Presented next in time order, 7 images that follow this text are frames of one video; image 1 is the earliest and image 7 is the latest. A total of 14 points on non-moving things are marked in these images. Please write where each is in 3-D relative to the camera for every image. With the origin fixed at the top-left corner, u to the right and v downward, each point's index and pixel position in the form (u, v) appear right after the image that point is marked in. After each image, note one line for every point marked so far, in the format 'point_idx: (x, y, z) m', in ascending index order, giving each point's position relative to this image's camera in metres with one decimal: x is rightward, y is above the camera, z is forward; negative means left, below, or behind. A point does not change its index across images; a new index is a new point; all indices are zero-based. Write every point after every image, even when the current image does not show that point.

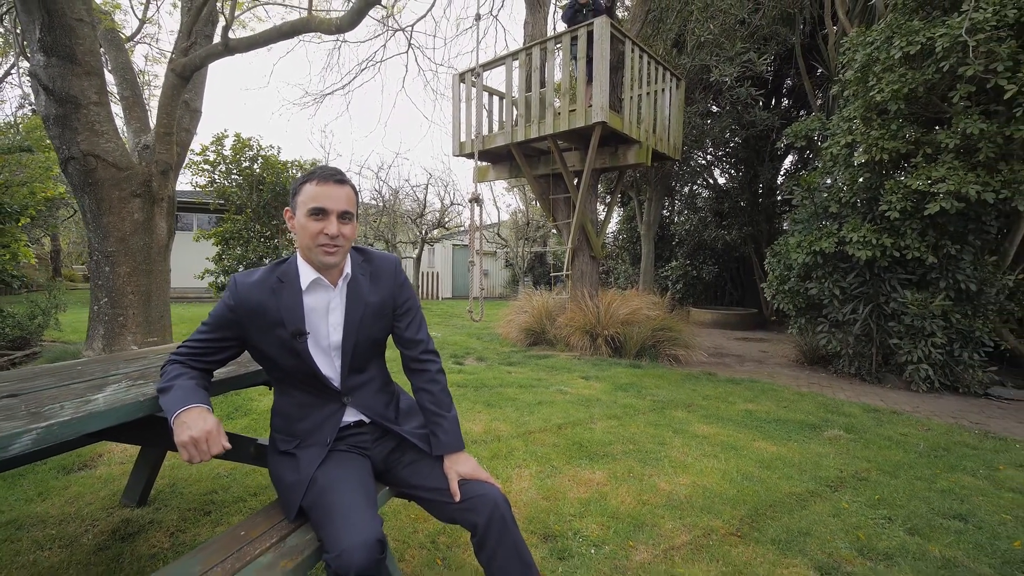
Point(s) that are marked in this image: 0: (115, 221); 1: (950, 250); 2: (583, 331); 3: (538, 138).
0: (-2.6, +0.4, +3.2) m
1: (+4.0, +0.4, +4.4) m
2: (+0.8, -0.5, +5.7) m
3: (+0.3, +1.7, +5.5) m
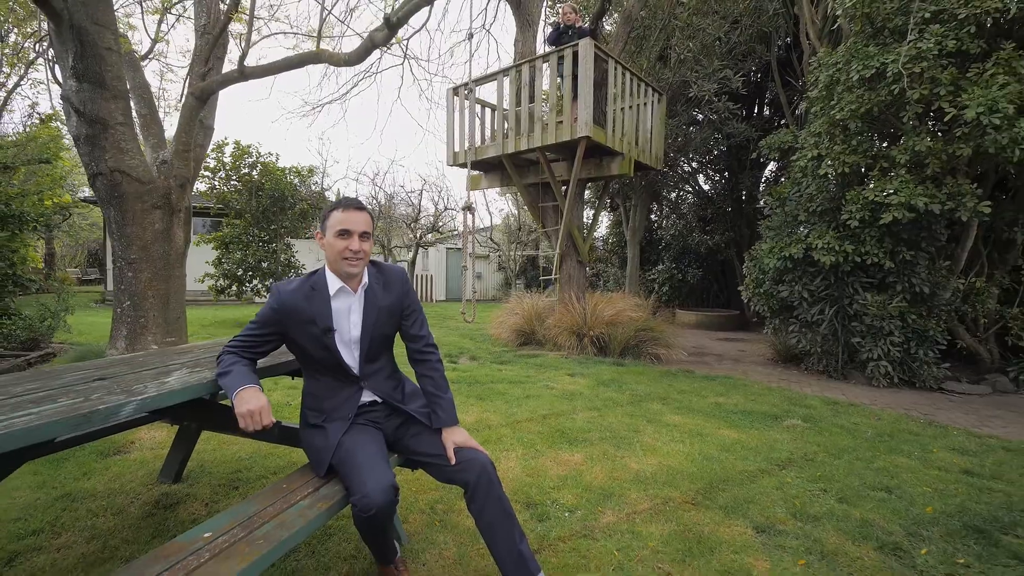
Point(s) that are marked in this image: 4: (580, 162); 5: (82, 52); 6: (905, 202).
0: (-2.7, +0.4, +3.5) m
1: (+3.9, +0.3, +4.8) m
2: (+0.7, -0.5, +6.0) m
3: (+0.2, +1.7, +5.8) m
4: (+0.8, +1.5, +5.8) m
5: (-2.8, +1.5, +3.1) m
6: (+3.5, +0.8, +4.3) m
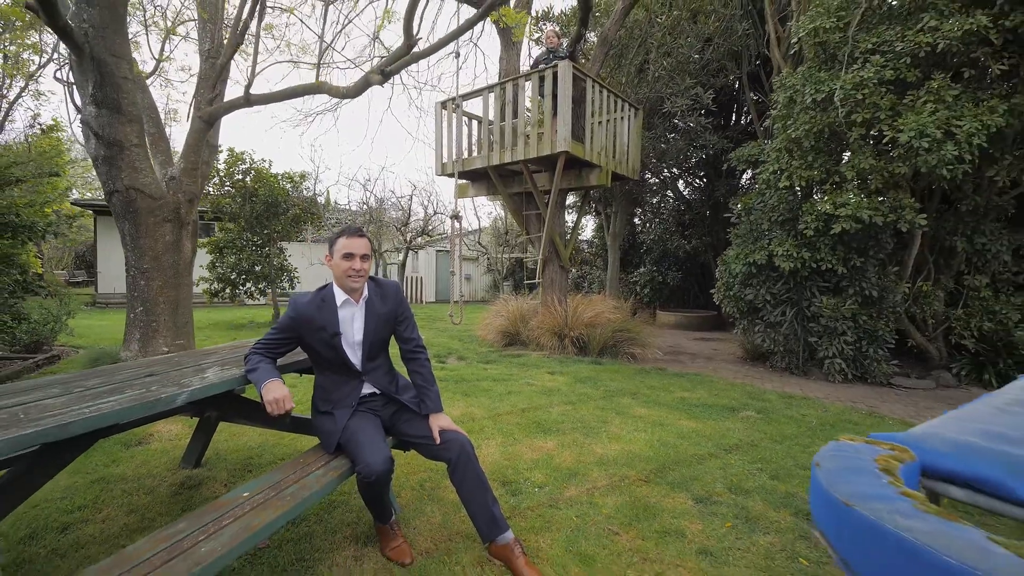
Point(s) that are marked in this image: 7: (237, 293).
0: (-2.9, +0.4, +3.8) m
1: (+3.7, +0.3, +5.2) m
2: (+0.5, -0.6, +6.4) m
3: (0.0, +1.6, +6.2) m
4: (+0.6, +1.5, +6.2) m
5: (-3.0, +1.5, +3.5) m
6: (+3.4, +0.7, +4.7) m
7: (-5.7, -0.1, +10.0) m
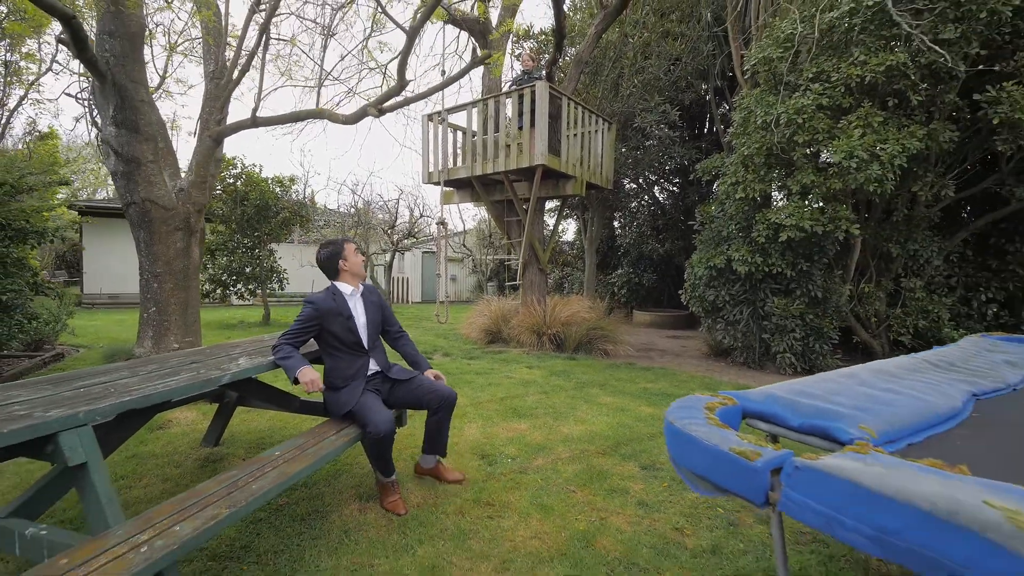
0: (-3.1, +0.3, +4.2) m
1: (+3.5, +0.3, +5.8) m
2: (+0.3, -0.6, +6.9) m
3: (-0.3, +1.6, +6.7) m
4: (+0.4, +1.4, +6.7) m
5: (-3.1, +1.5, +3.8) m
6: (+3.1, +0.7, +5.3) m
7: (-6.1, -0.1, +10.3) m
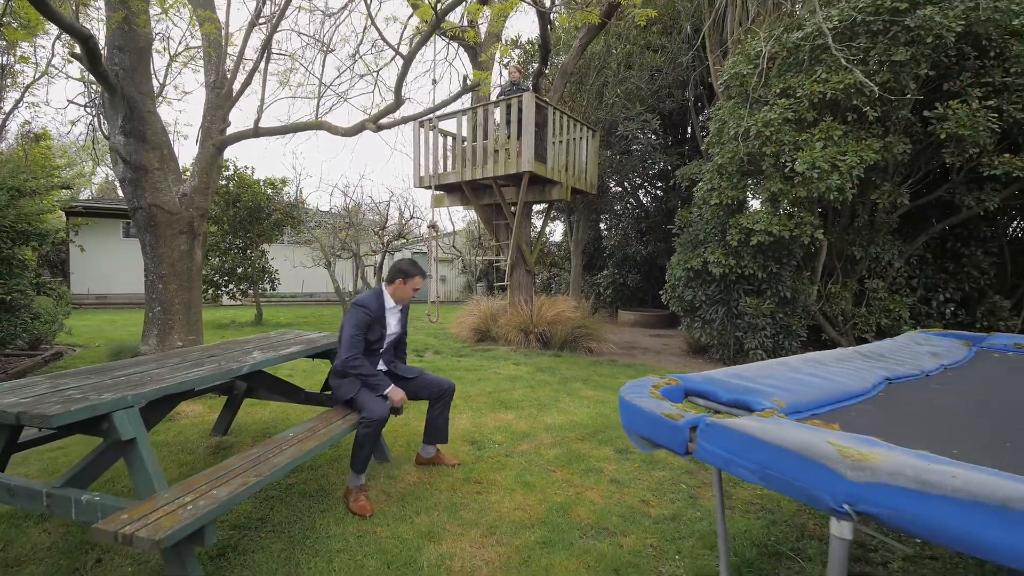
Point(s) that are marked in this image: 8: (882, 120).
0: (-3.2, +0.3, +4.4) m
1: (+3.3, +0.3, +6.2) m
2: (+0.1, -0.6, +7.2) m
3: (-0.4, +1.6, +6.9) m
4: (+0.2, +1.4, +7.0) m
5: (-3.2, +1.5, +4.1) m
6: (+3.0, +0.7, +5.7) m
7: (-6.3, -0.1, +10.4) m
8: (+4.1, +1.9, +5.4) m
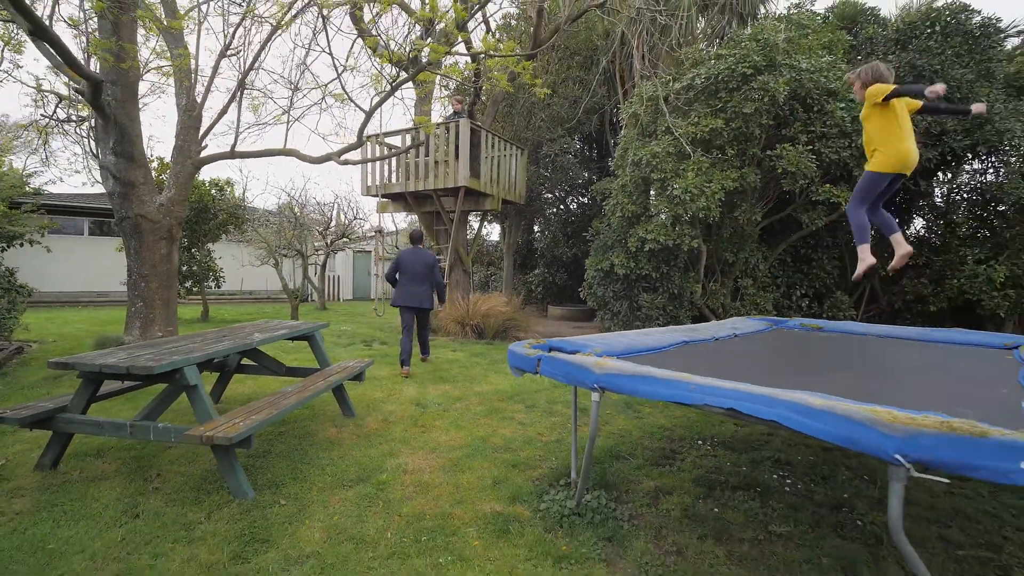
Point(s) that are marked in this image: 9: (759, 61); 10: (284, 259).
0: (-3.9, +0.4, +5.1) m
1: (+2.4, +0.3, +7.7) m
2: (-0.9, -0.6, +8.3) m
3: (-1.4, +1.6, +7.9) m
4: (-0.8, +1.5, +8.0) m
5: (-3.9, +1.5, +4.8) m
6: (+2.1, +0.7, +7.1) m
7: (-7.7, -0.1, +10.7) m
8: (+3.3, +1.9, +6.9) m
9: (+3.3, +3.1, +6.5) m
10: (-6.1, +0.8, +13.0) m
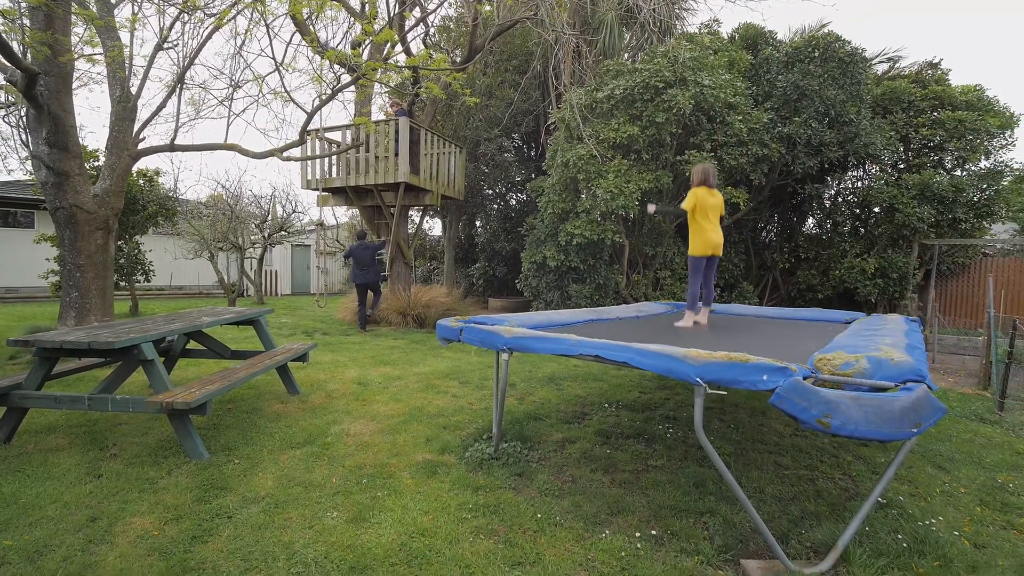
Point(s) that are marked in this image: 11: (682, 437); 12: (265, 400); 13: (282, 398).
0: (-4.6, +0.5, +5.2) m
1: (+1.4, +0.4, +8.4) m
2: (-2.0, -0.4, +8.6) m
3: (-2.5, +1.8, +8.2) m
4: (-1.9, +1.6, +8.4) m
5: (-4.6, +1.6, +4.8) m
6: (+1.1, +0.9, +7.8) m
7: (-9.0, 0.0, +10.3) m
8: (+2.3, +2.1, +7.7) m
9: (+2.4, +3.2, +7.3) m
10: (-7.7, +0.9, +12.7) m
11: (+1.3, -1.1, +3.7) m
12: (-2.1, -1.0, +4.2) m
13: (-2.0, -1.0, +4.2) m
